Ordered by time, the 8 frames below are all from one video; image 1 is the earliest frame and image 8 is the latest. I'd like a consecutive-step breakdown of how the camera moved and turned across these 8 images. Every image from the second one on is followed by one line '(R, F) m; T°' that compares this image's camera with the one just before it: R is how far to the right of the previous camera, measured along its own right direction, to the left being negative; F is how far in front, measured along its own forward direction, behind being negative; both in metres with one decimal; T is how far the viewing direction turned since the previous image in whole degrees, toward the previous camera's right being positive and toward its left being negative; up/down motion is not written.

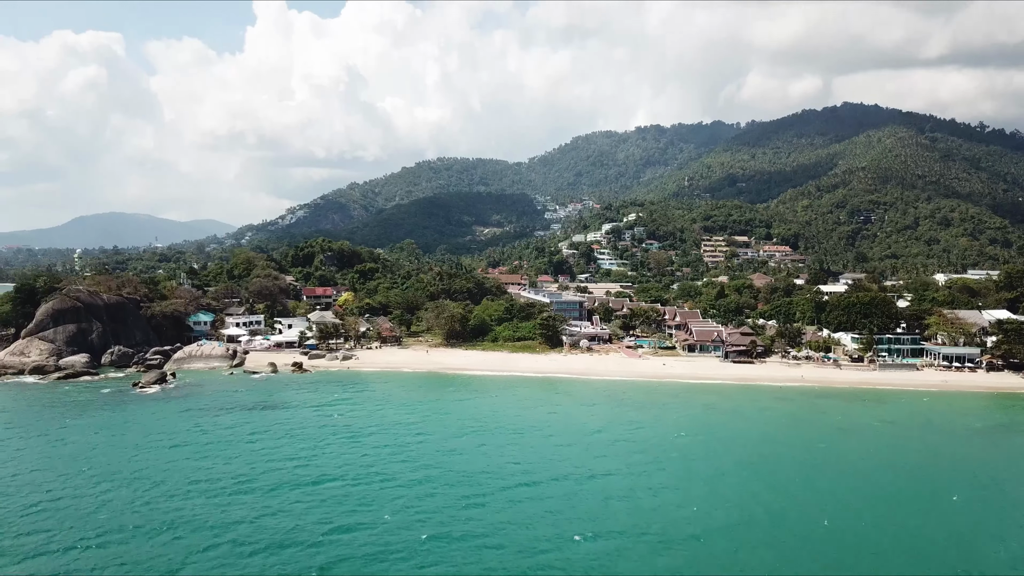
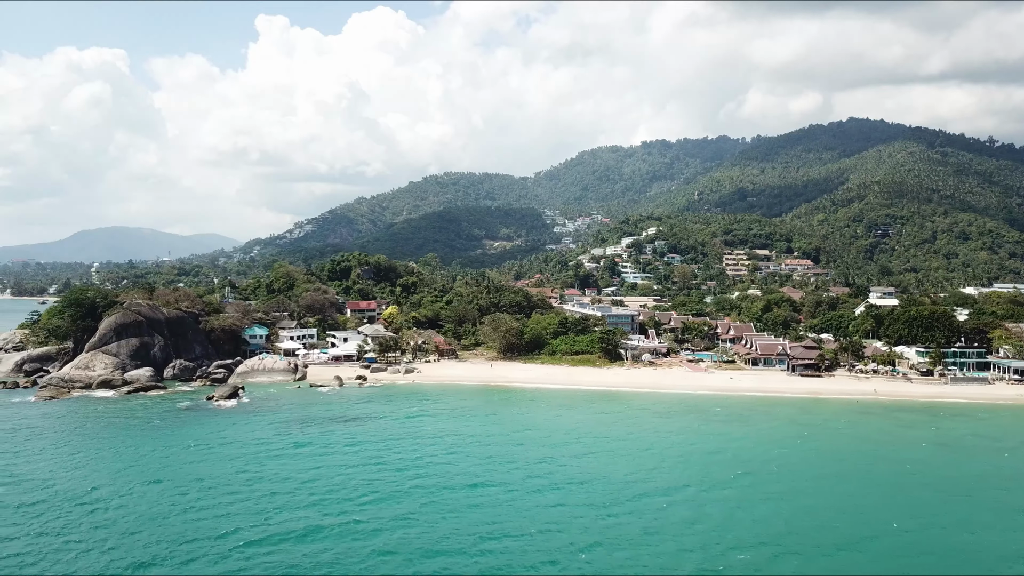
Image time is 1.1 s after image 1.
(-5.0, 0.0) m; 0°
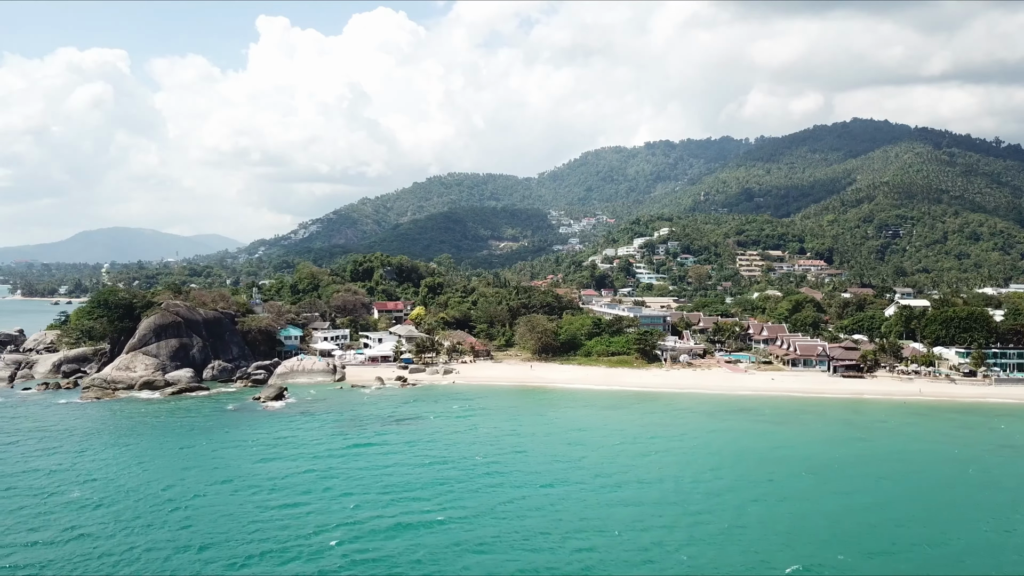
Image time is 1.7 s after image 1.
(-3.1, 0.0) m; 0°
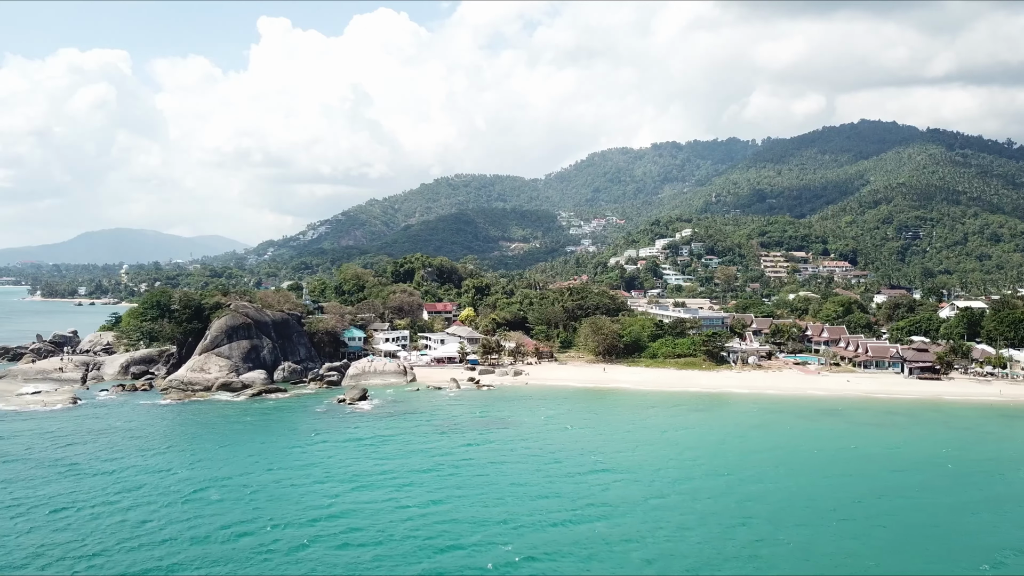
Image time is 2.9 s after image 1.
(-5.7, 0.0) m; 0°
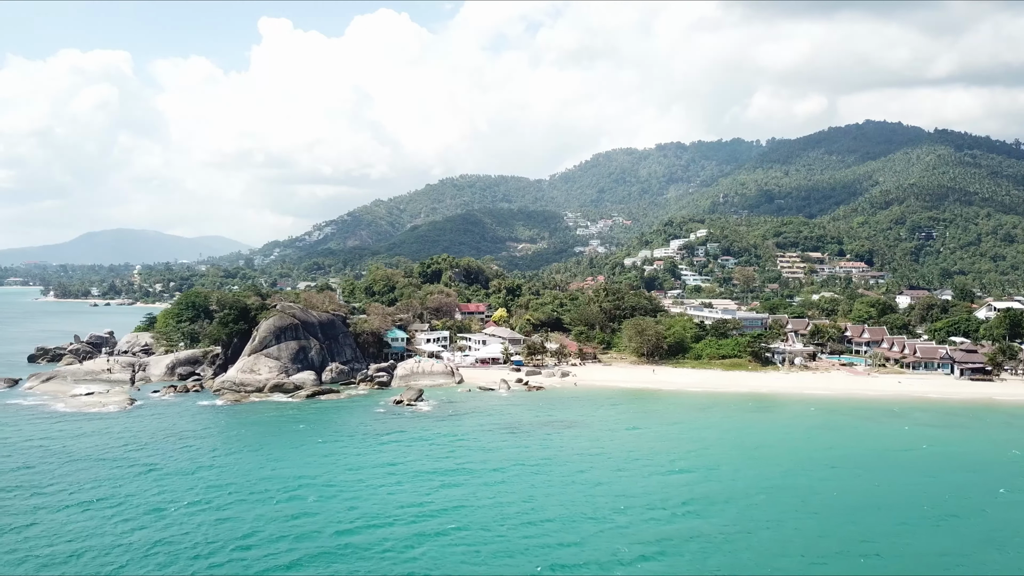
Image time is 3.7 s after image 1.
(-3.8, 0.0) m; 0°
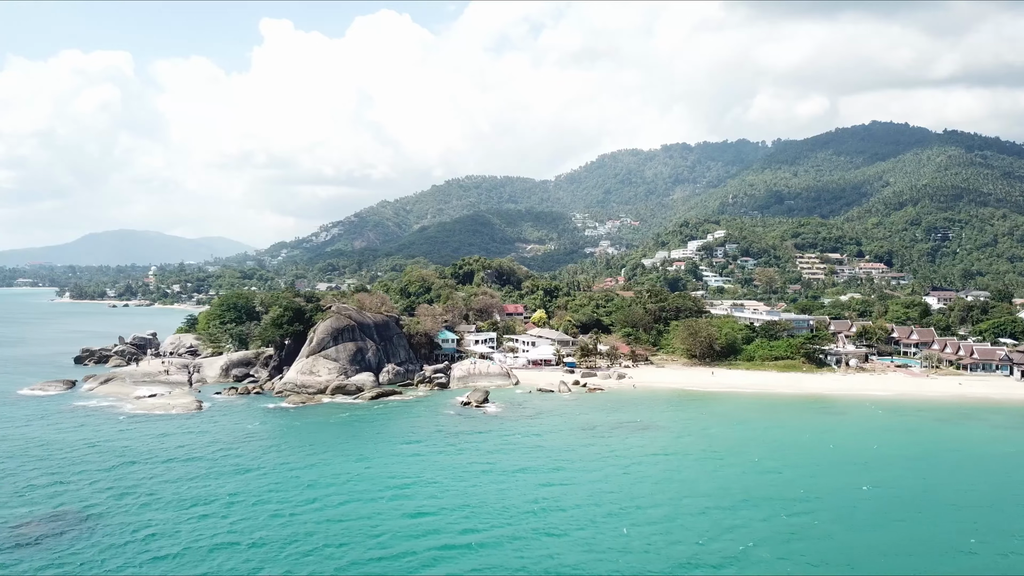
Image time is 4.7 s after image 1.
(-4.5, 0.0) m; 0°
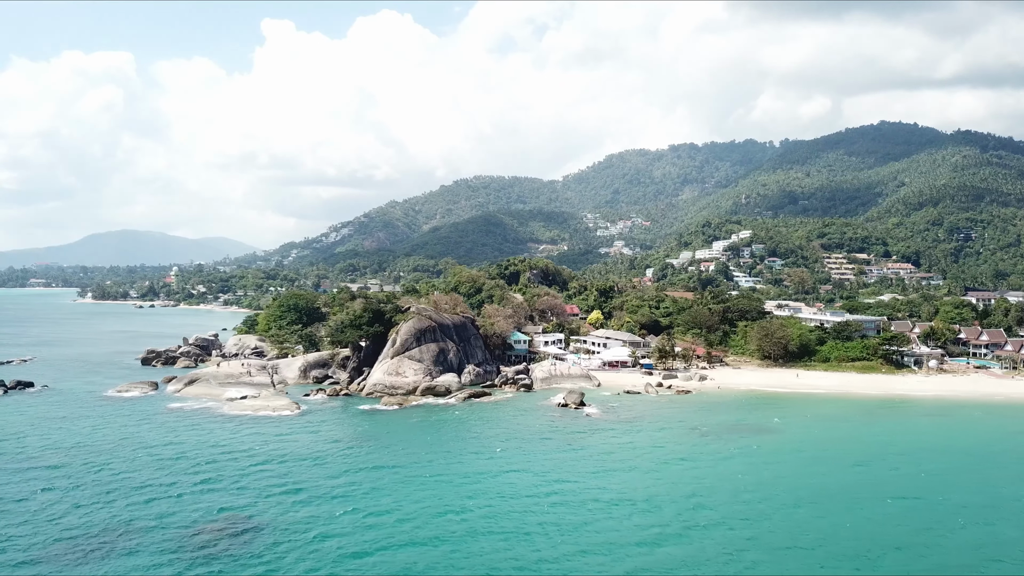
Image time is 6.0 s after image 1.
(-6.5, 0.0) m; 0°
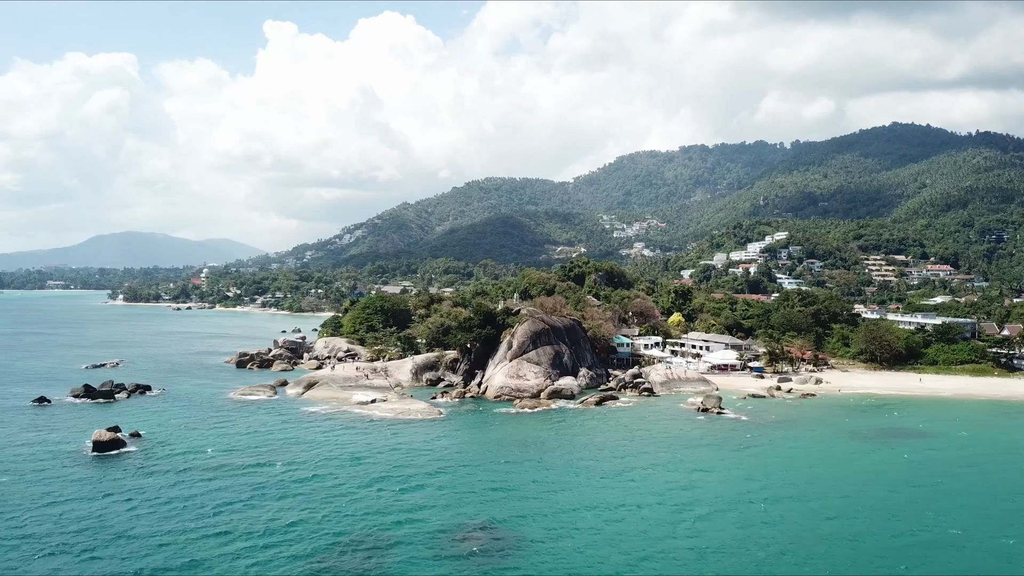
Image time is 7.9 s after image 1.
(-9.2, 0.0) m; 0°
